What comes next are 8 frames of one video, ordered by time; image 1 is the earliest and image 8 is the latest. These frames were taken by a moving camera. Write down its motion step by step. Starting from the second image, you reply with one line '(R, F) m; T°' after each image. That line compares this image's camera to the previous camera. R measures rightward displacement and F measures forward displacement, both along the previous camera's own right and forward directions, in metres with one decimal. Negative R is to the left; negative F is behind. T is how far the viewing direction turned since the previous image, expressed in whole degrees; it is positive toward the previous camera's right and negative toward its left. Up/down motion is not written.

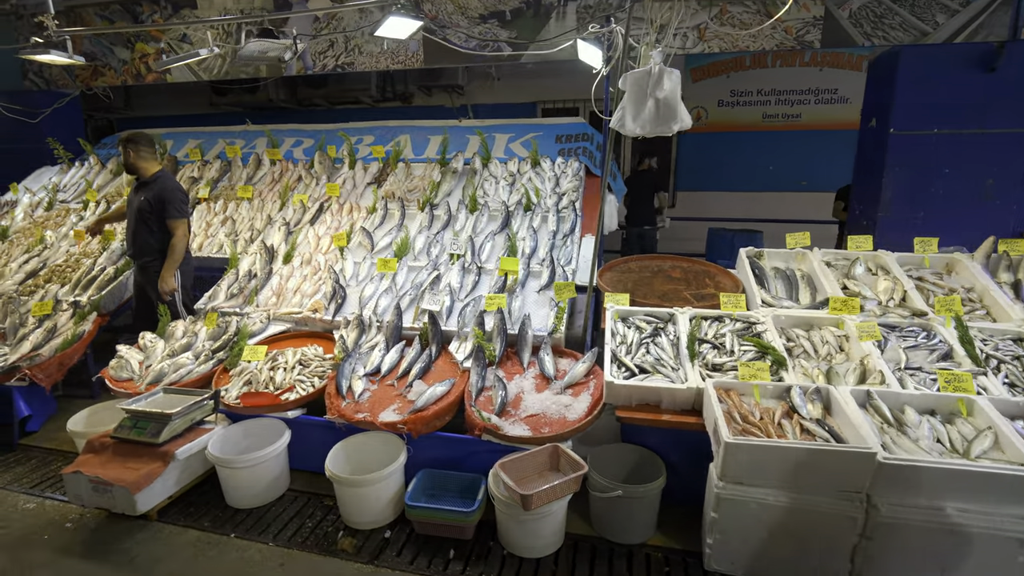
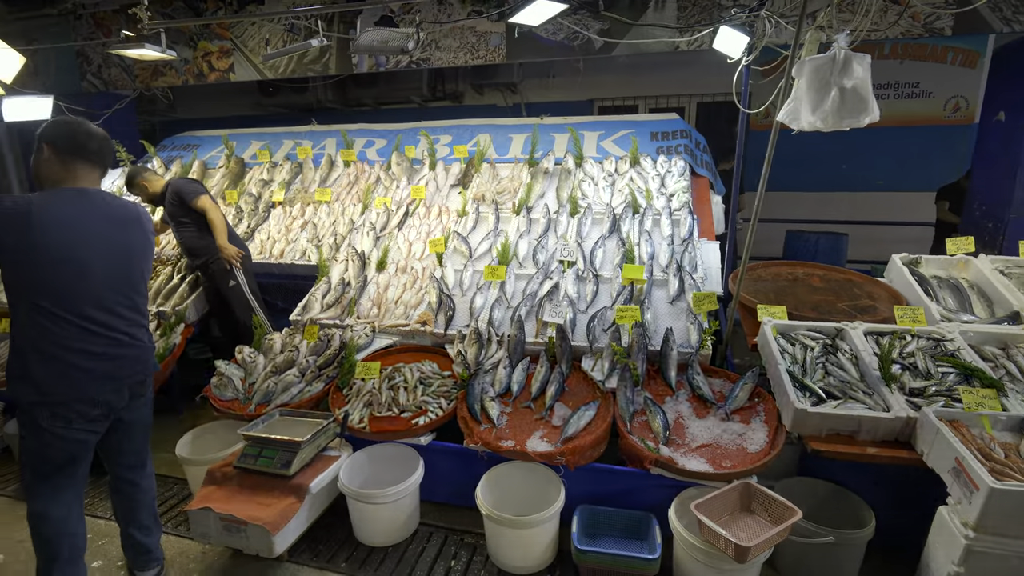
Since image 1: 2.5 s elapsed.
(-0.8, +0.3) m; -1°
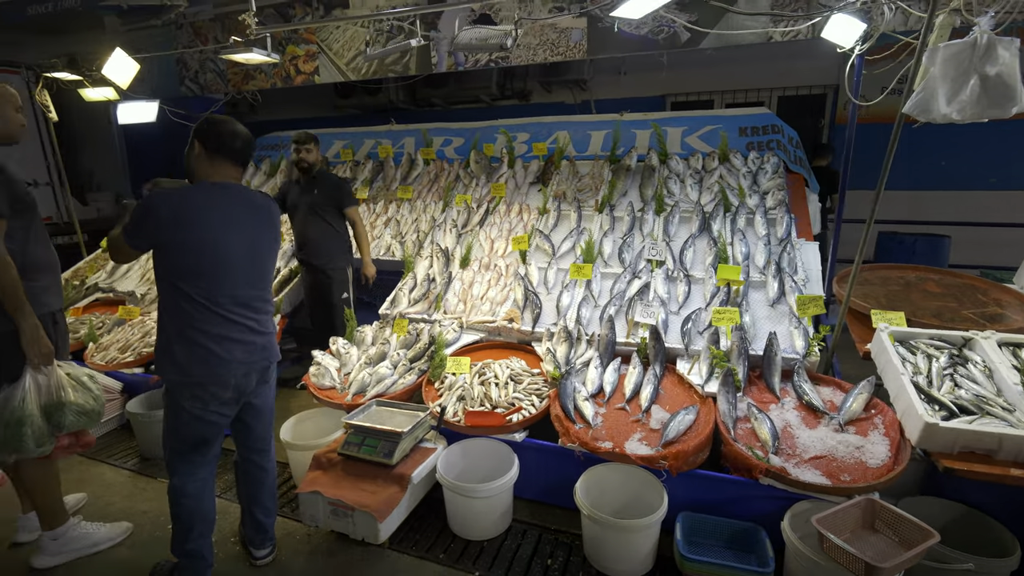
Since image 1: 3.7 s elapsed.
(-0.3, 0.0) m; -6°
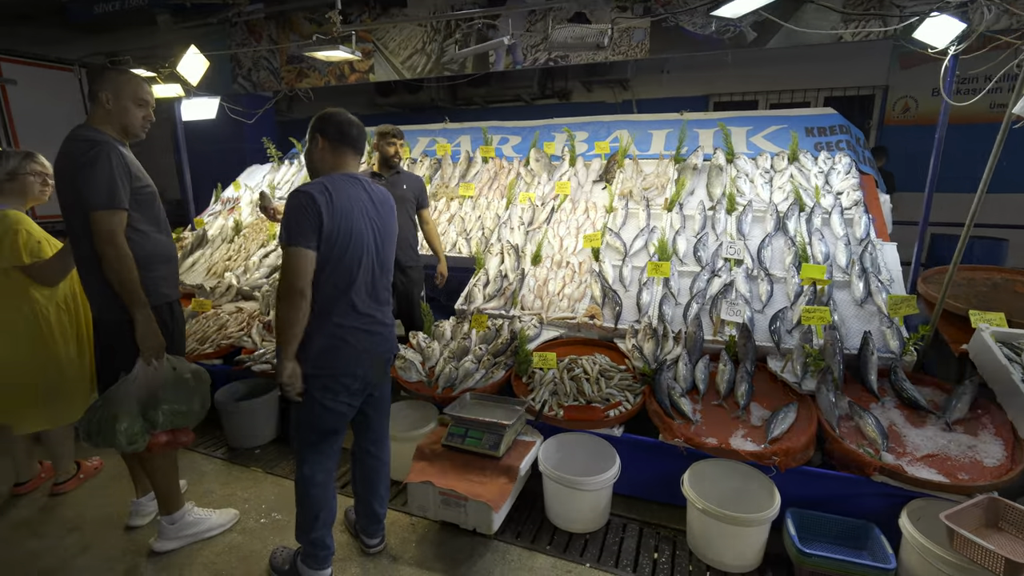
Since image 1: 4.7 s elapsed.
(-0.5, 0.0) m; -1°
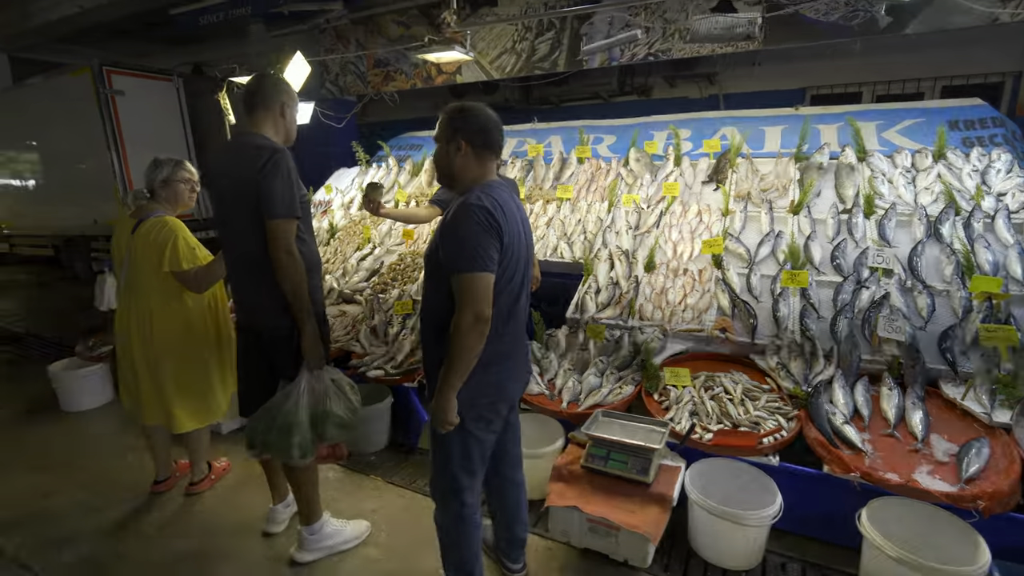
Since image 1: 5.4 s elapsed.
(-0.5, +0.1) m; -5°
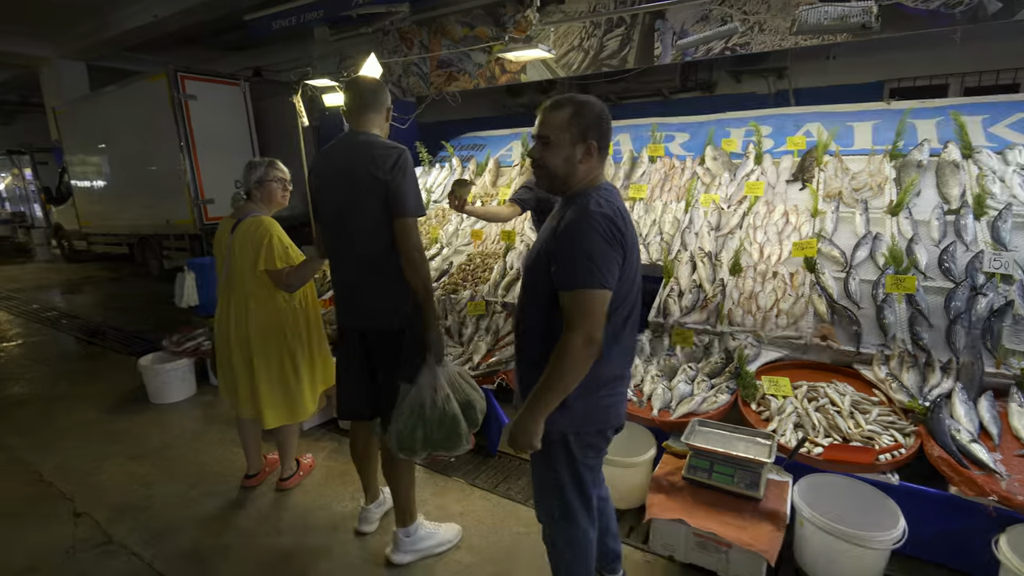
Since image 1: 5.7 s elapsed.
(-0.3, 0.0) m; -4°
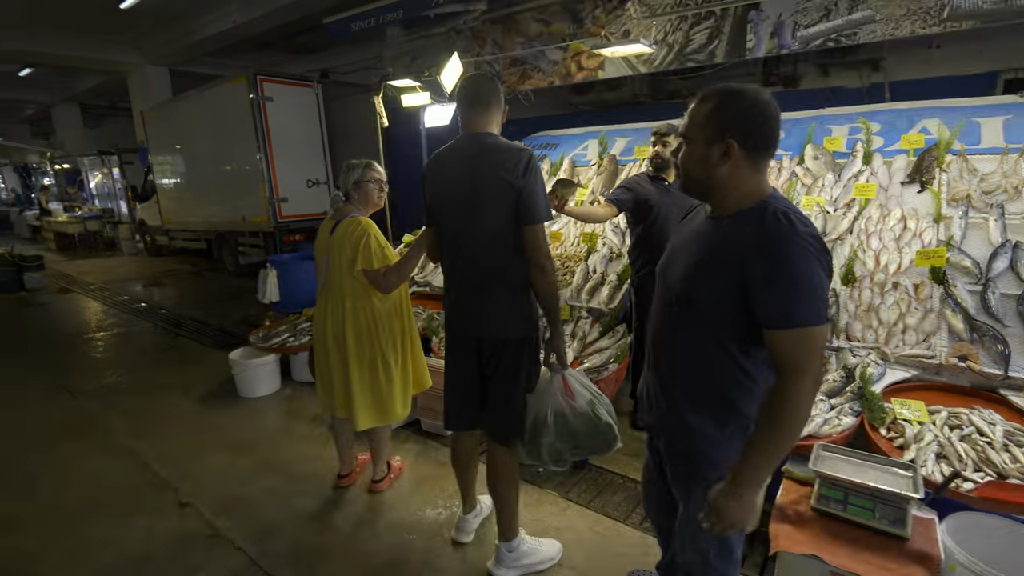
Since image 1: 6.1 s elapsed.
(-0.3, +0.1) m; -5°
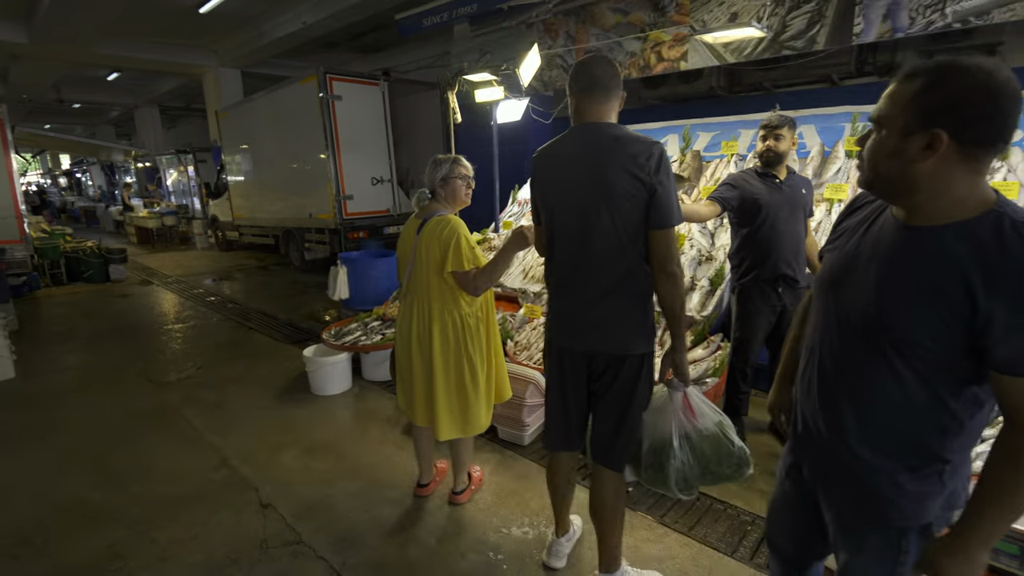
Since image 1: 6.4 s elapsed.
(-0.3, +0.2) m; -5°
